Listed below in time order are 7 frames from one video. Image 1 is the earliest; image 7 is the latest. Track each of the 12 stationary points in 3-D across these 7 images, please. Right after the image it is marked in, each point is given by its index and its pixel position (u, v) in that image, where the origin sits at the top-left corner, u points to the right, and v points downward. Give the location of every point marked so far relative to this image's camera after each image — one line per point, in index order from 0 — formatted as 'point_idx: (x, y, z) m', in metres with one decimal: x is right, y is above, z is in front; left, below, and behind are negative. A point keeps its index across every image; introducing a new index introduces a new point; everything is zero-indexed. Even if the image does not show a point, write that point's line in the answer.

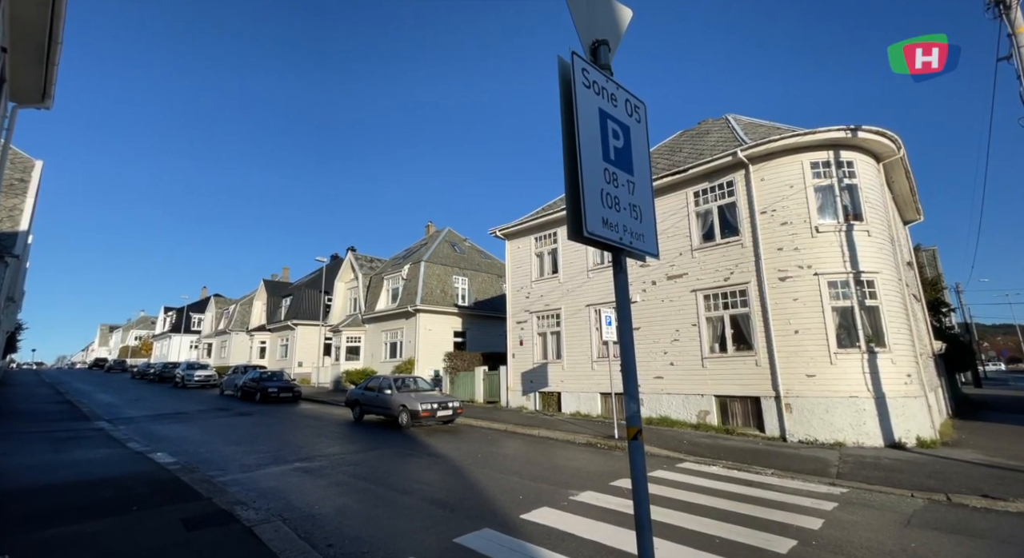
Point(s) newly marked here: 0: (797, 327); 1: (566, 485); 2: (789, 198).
0: (+6.9, -1.1, +11.7) m
1: (+1.0, -3.7, +8.8) m
2: (+7.0, +2.1, +12.2) m
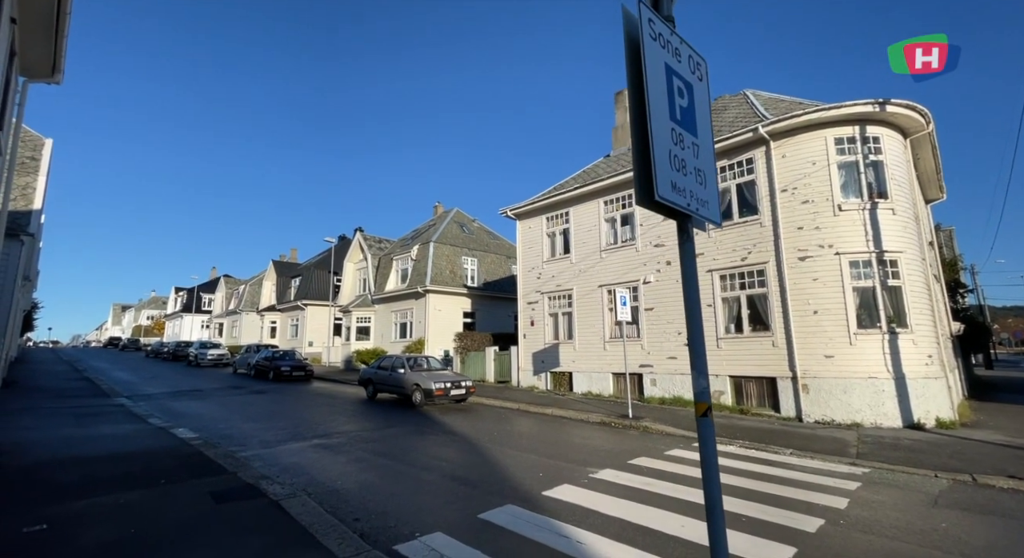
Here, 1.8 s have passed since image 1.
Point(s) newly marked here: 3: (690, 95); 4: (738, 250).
0: (+7.3, -0.7, +11.6) m
1: (+1.3, -3.4, +8.8) m
2: (+7.4, +2.6, +12.0) m
3: (+0.8, +0.8, +2.1) m
4: (+6.2, +0.8, +13.2) m
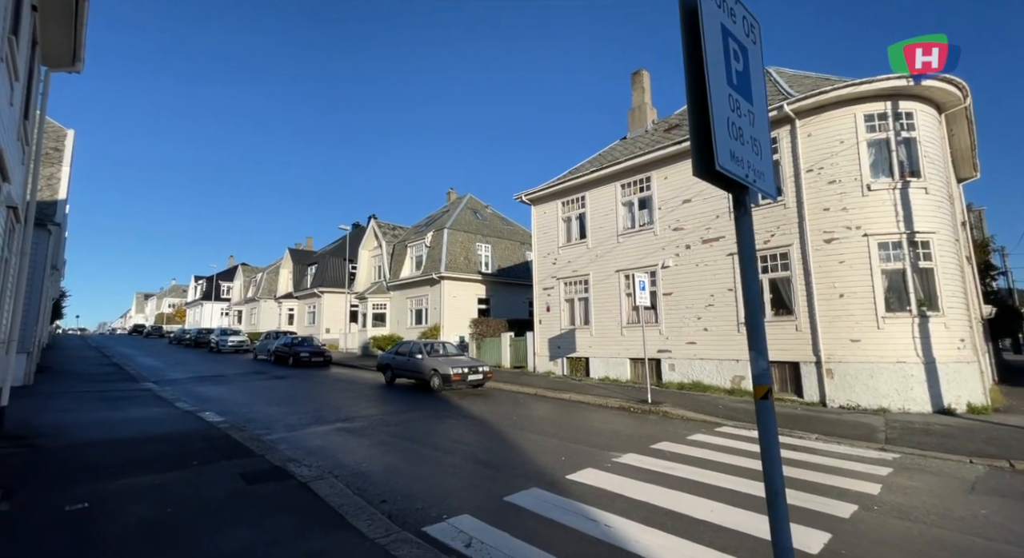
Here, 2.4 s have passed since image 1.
0: (+7.7, -0.3, +11.3) m
1: (+1.7, -3.1, +8.8) m
2: (+7.9, +3.0, +11.7) m
3: (+0.9, +0.9, +2.0) m
4: (+6.7, +1.2, +13.0) m
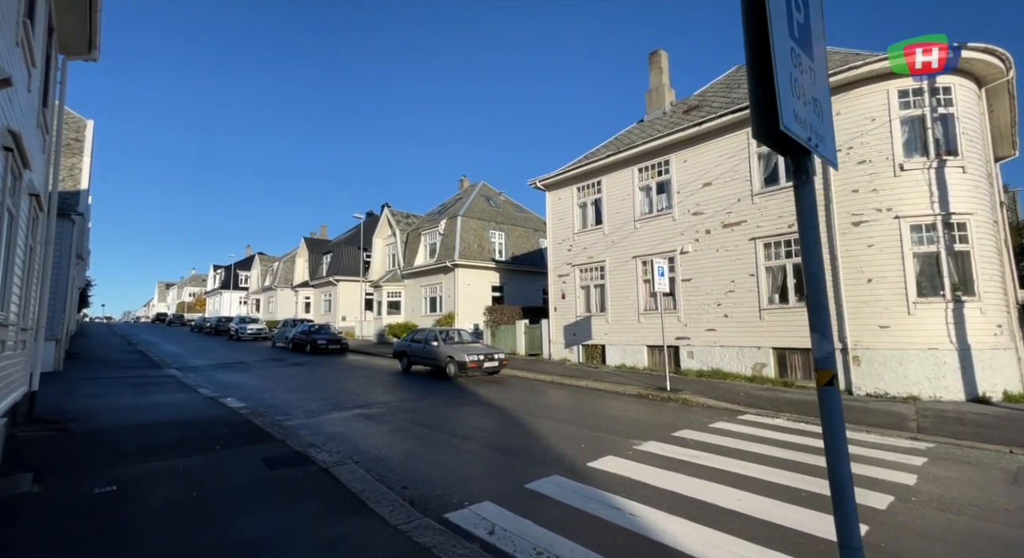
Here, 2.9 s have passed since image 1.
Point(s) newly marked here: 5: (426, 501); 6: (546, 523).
0: (+8.1, +0.1, +11.0) m
1: (+2.1, -2.8, +8.7) m
2: (+8.2, +3.4, +11.2) m
3: (+1.1, +1.0, +1.8) m
4: (+7.1, +1.6, +12.6) m
5: (-1.0, -2.5, +5.5) m
6: (+0.3, -2.4, +4.8) m
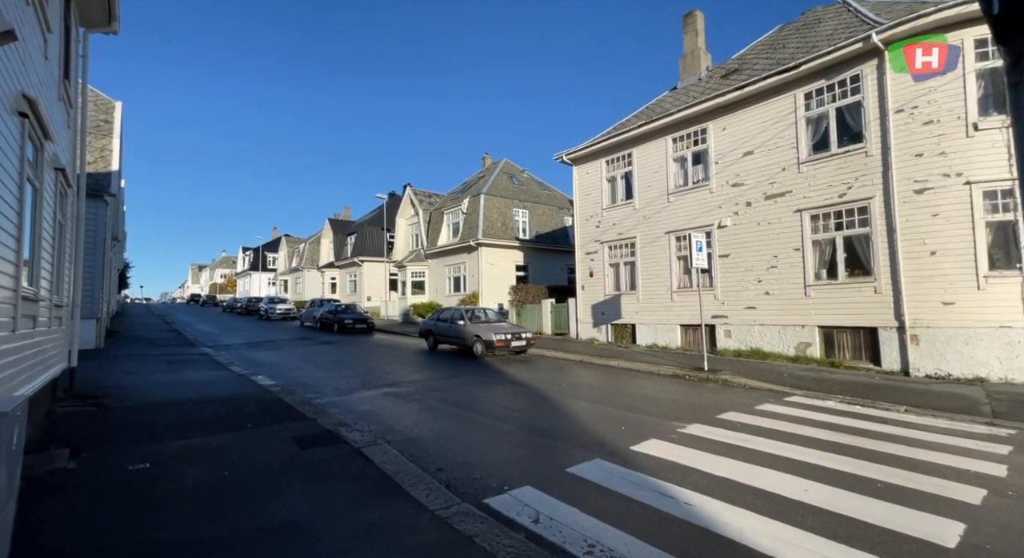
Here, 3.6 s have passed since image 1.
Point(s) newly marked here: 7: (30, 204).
0: (+8.8, +0.7, +10.1) m
1: (+2.7, -2.4, +8.3) m
2: (+8.9, +3.9, +10.3) m
3: (+1.3, +1.1, +1.3) m
4: (+7.9, +2.3, +11.8) m
5: (-0.5, -2.2, +5.2) m
6: (+0.8, -2.1, +4.5) m
7: (-5.9, +0.9, +6.0) m
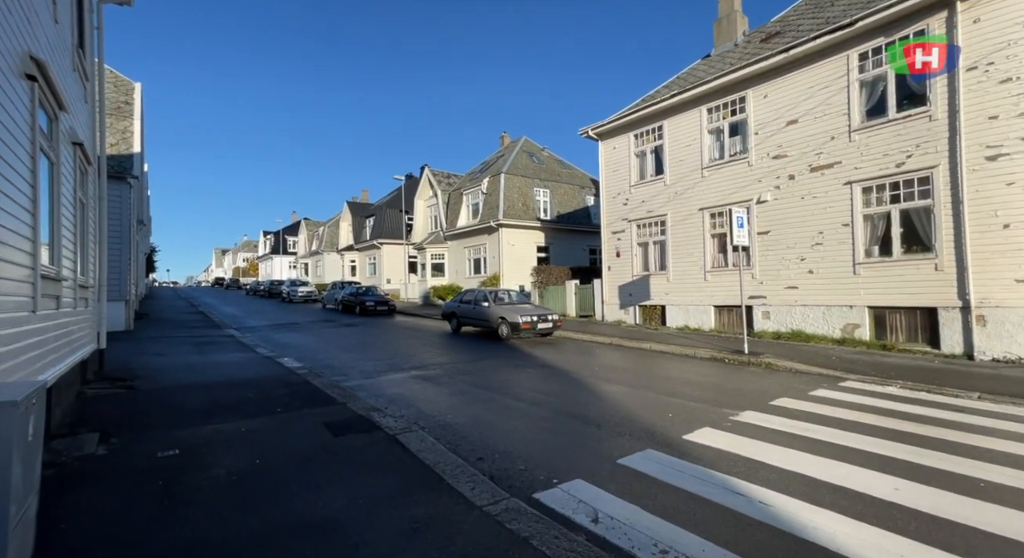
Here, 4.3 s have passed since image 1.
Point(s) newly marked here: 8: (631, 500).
0: (+9.4, +1.1, +9.3) m
1: (+3.3, -2.0, +7.8) m
2: (+9.5, +4.4, +9.3) m
3: (+1.7, +1.2, +0.7) m
4: (+8.6, +2.8, +10.9) m
5: (0.0, -2.0, +4.8) m
6: (+1.2, -1.9, +4.0) m
7: (-5.4, +1.2, +5.6) m
8: (+1.0, -1.9, +4.2) m
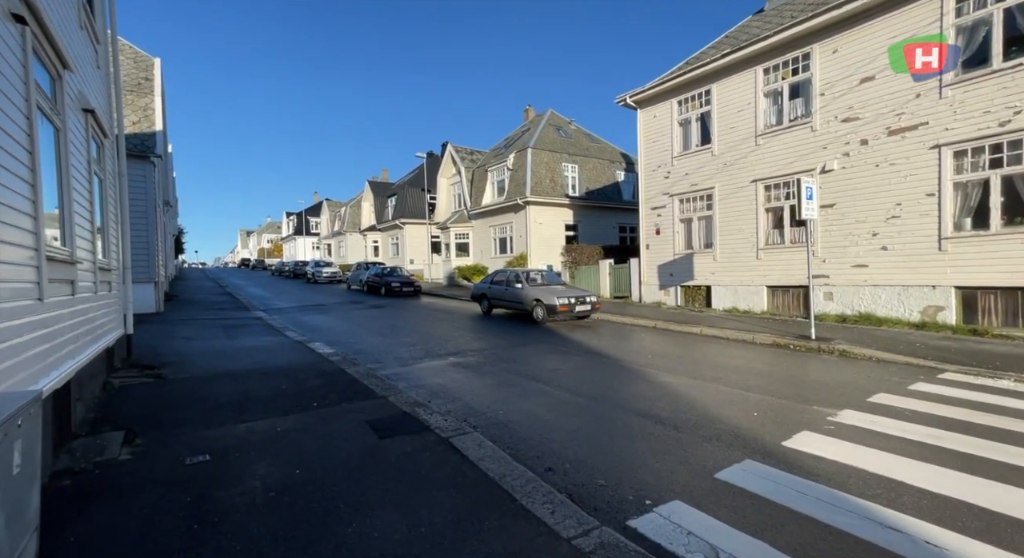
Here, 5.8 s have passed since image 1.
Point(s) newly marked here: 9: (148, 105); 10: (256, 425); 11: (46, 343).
0: (+10.3, +1.5, +8.0) m
1: (+4.1, -1.7, +6.9) m
2: (+10.4, +4.8, +7.8) m
3: (+2.2, +1.2, -0.3) m
4: (+9.5, +3.2, +9.6) m
5: (+0.7, -1.8, +4.0) m
6: (+1.9, -1.8, +3.2) m
7: (-4.7, +1.3, +4.9) m
8: (+1.7, -1.8, +3.4) m
9: (-14.3, +6.8, +19.0) m
10: (-3.1, -1.8, +5.8) m
11: (-4.5, -0.6, +4.7) m
